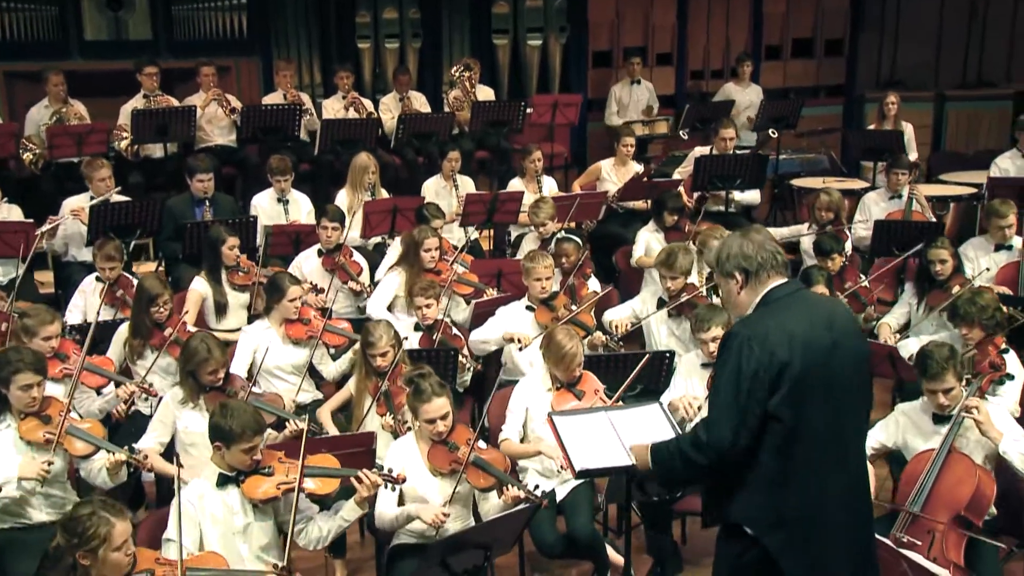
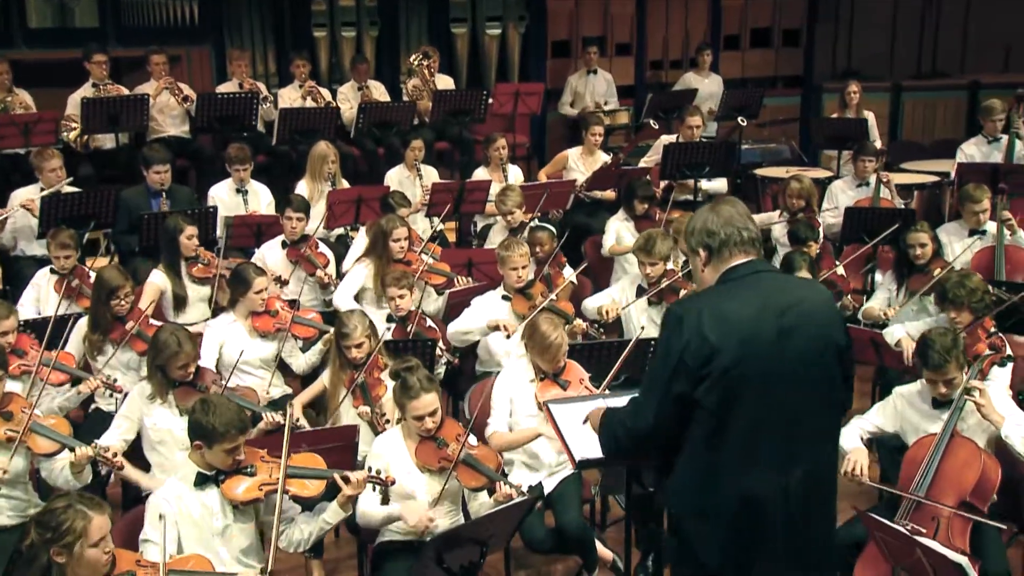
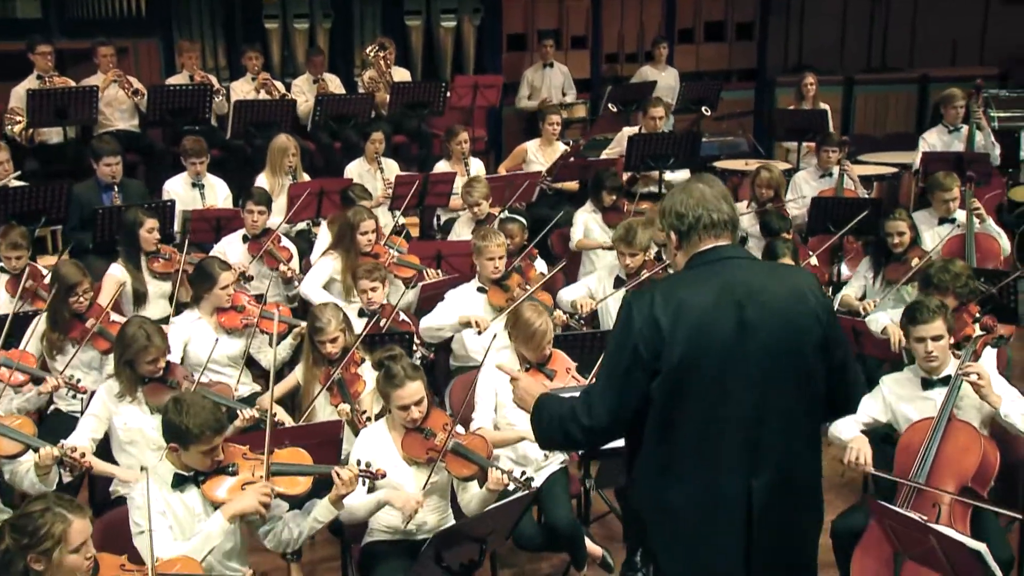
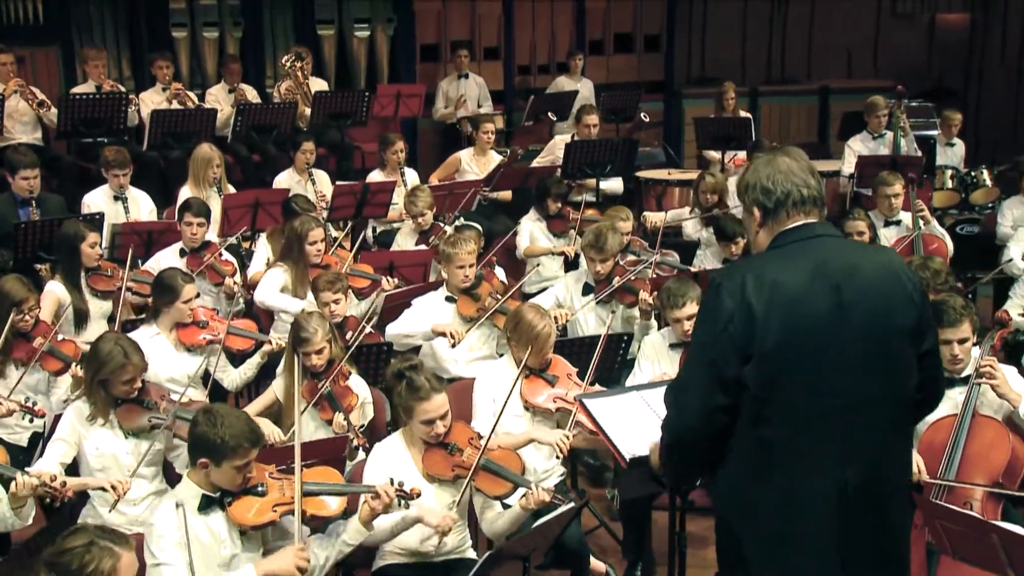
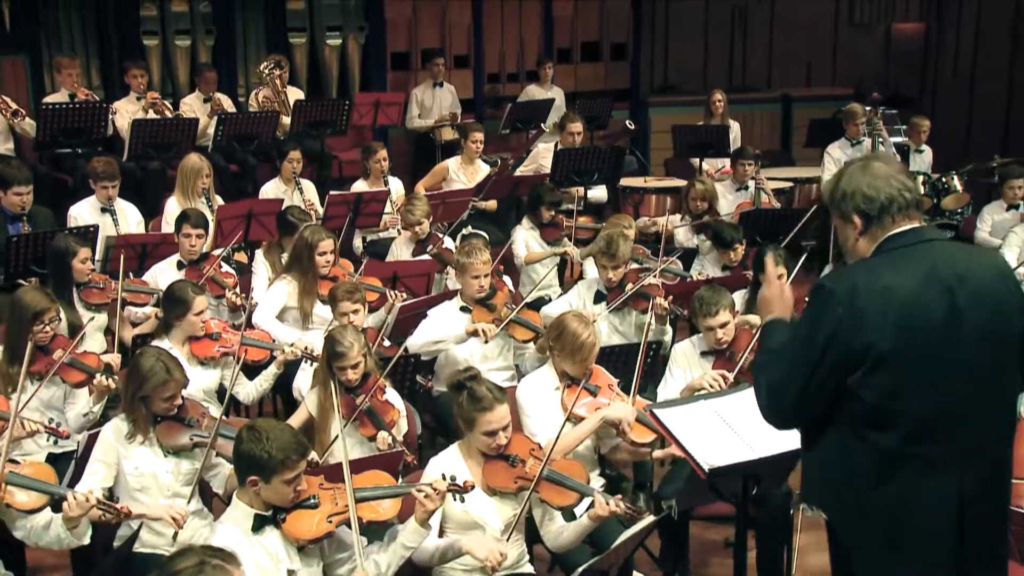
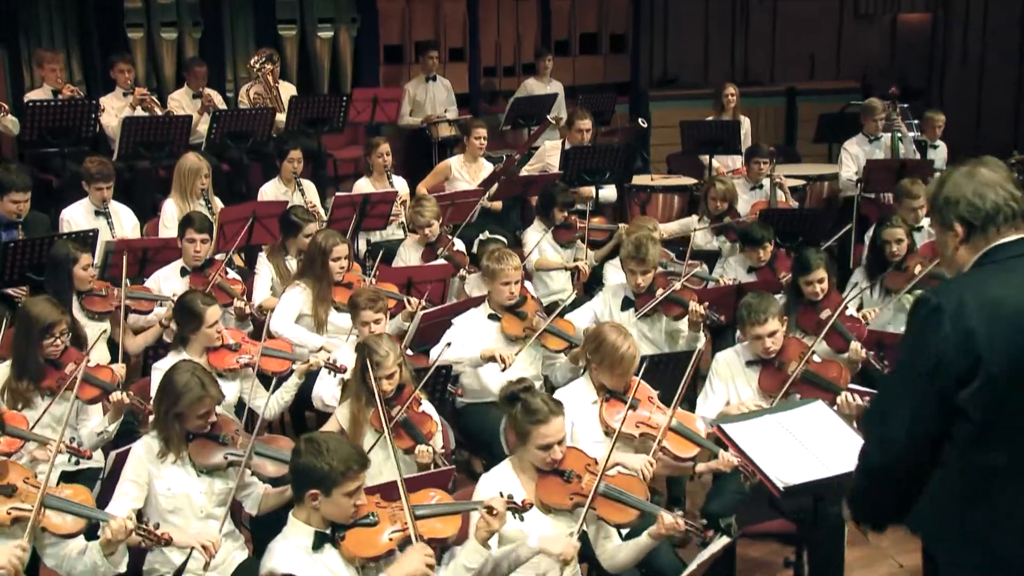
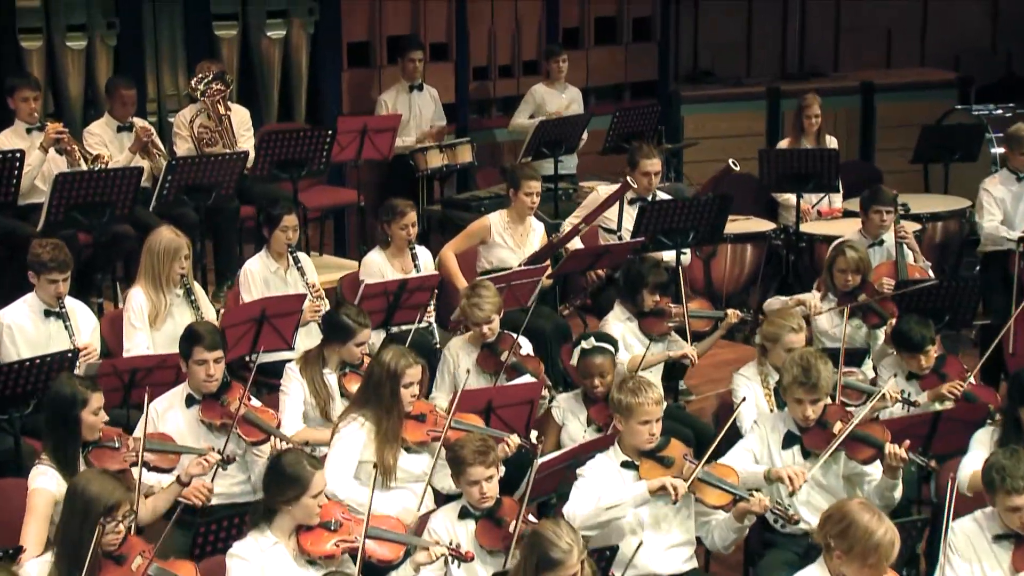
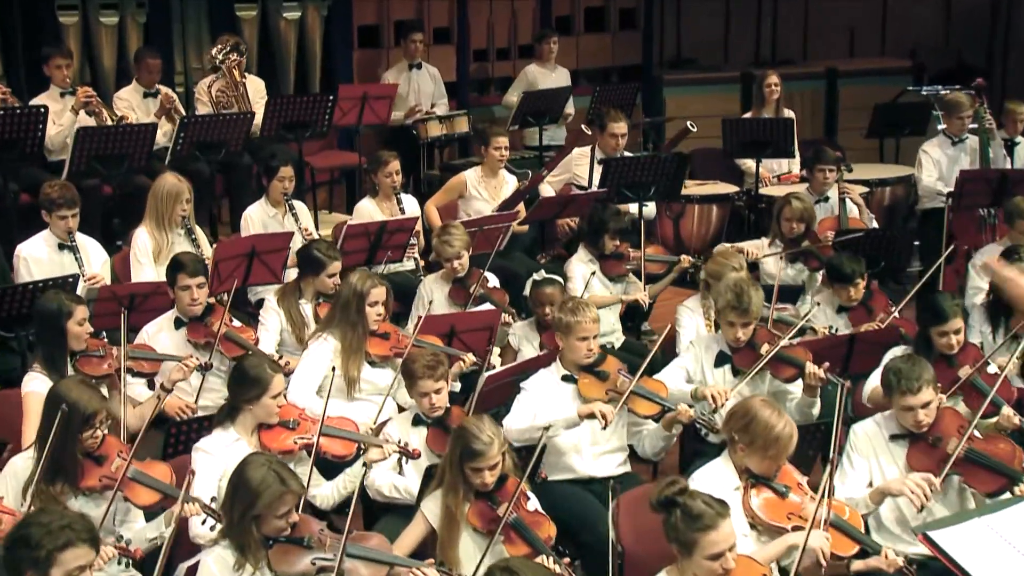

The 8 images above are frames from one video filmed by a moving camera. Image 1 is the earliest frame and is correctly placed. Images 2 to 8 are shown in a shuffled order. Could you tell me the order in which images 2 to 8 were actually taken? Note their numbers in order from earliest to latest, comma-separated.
2, 3, 4, 5, 6, 8, 7
